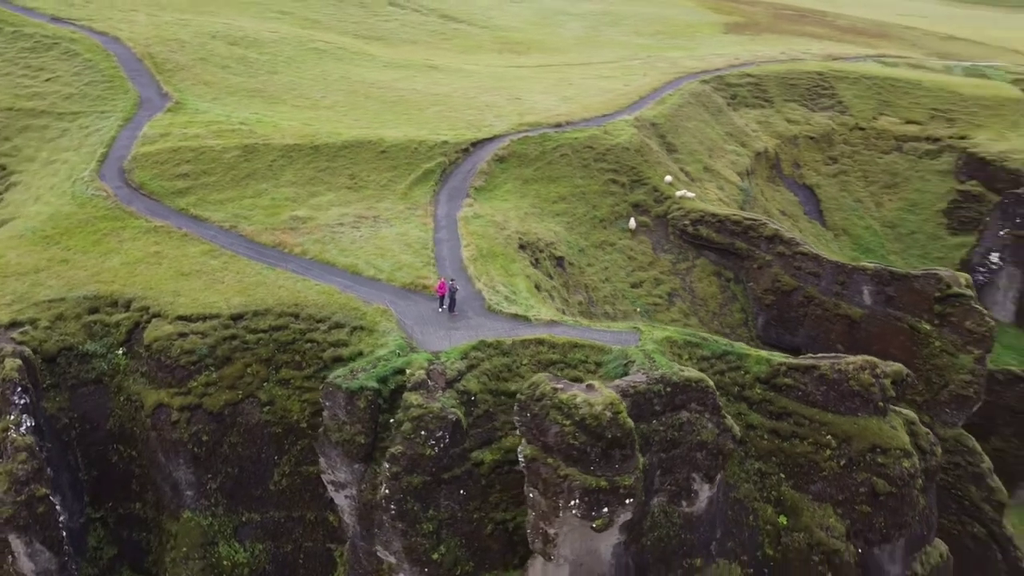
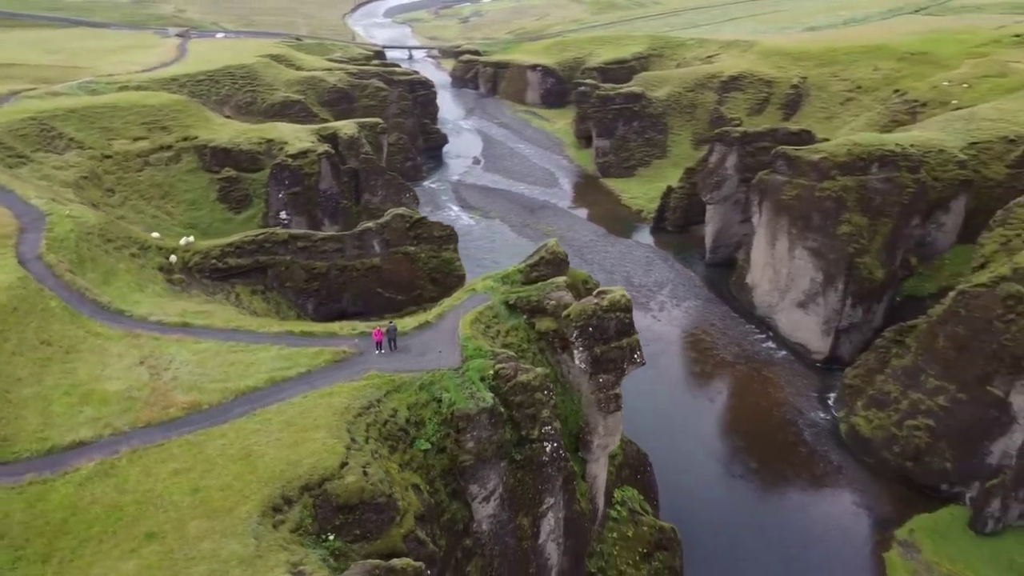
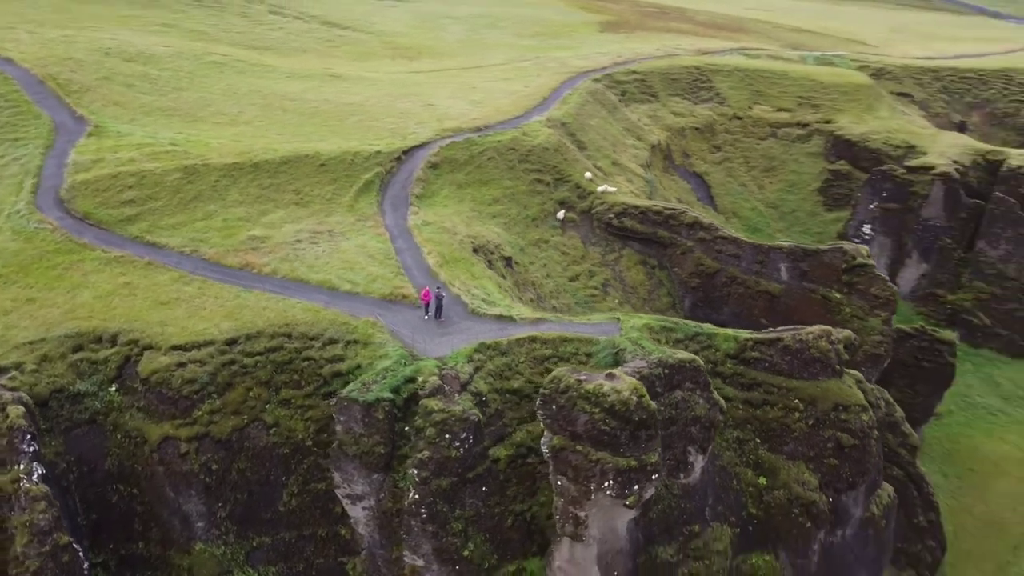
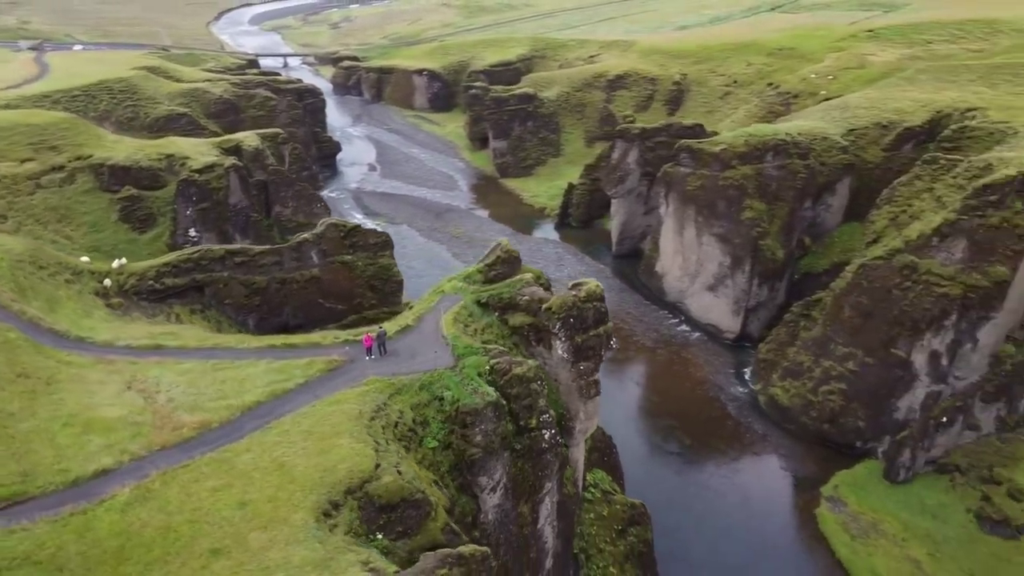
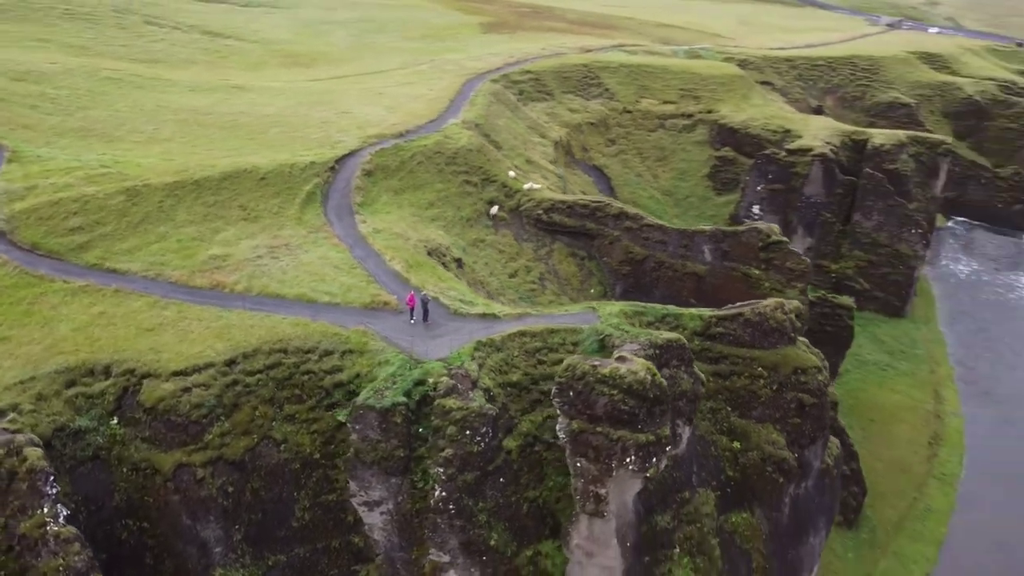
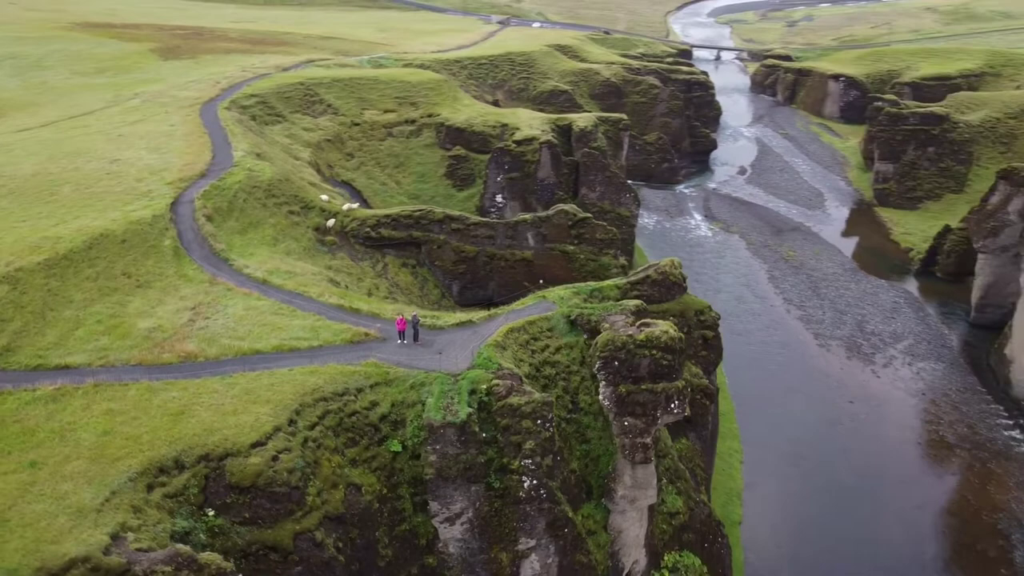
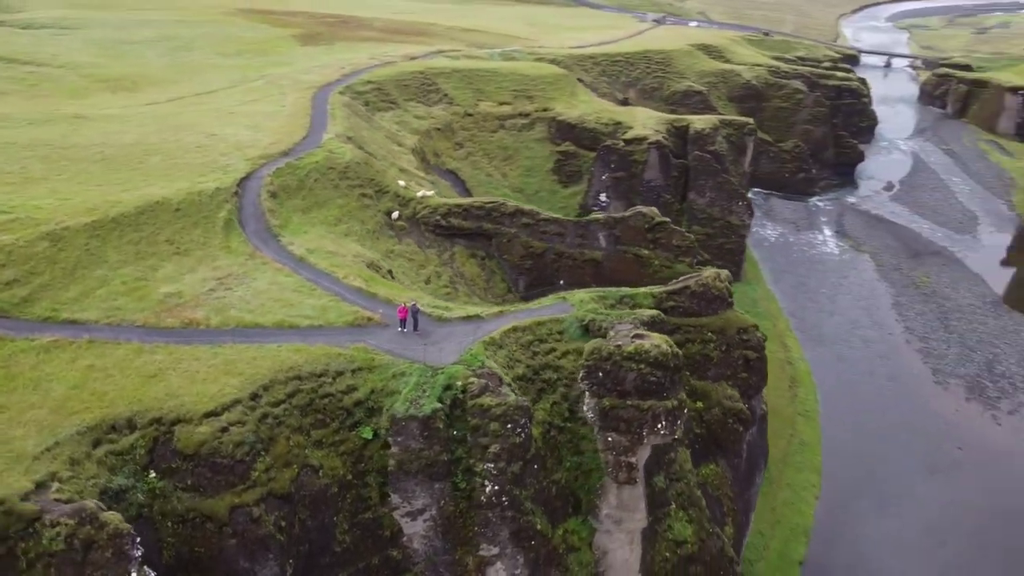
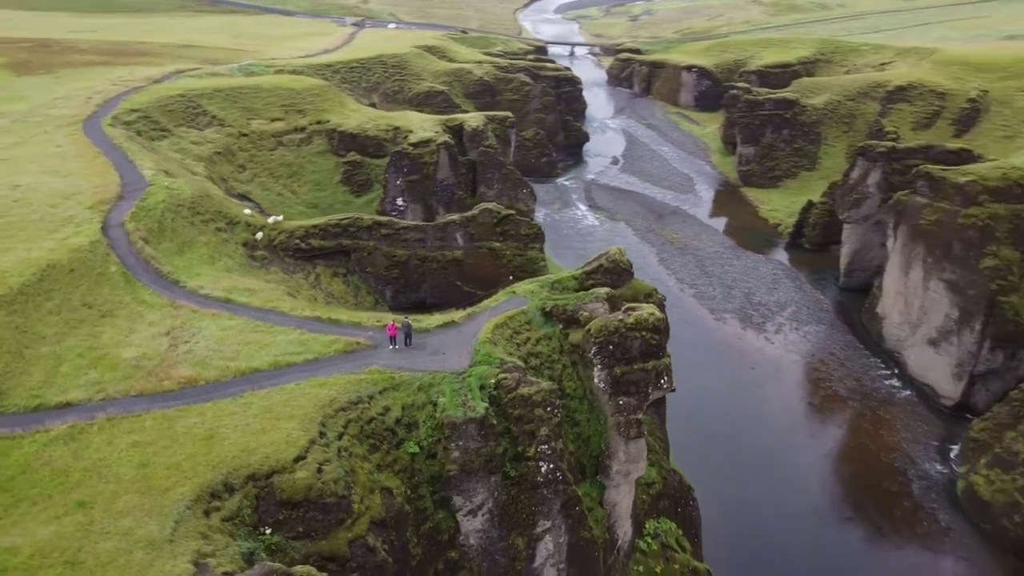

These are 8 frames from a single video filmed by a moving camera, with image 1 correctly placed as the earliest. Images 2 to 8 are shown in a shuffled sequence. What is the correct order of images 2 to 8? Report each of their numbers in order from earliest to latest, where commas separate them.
3, 5, 7, 6, 8, 2, 4
